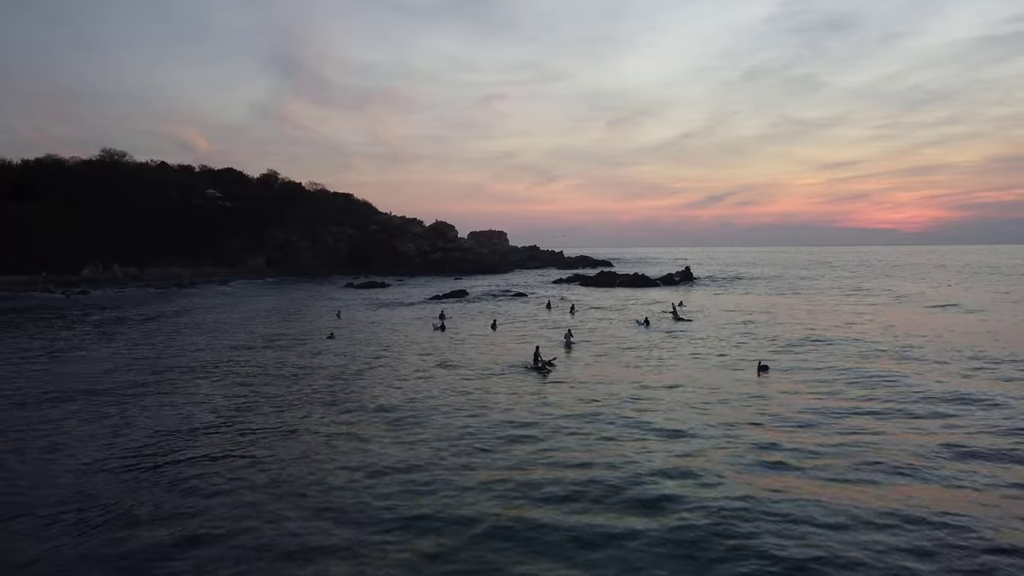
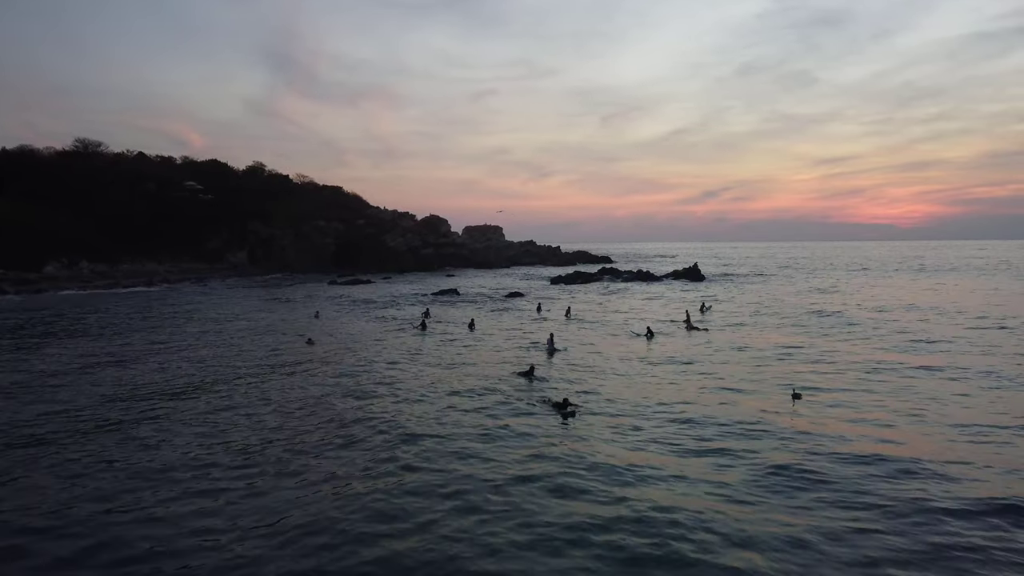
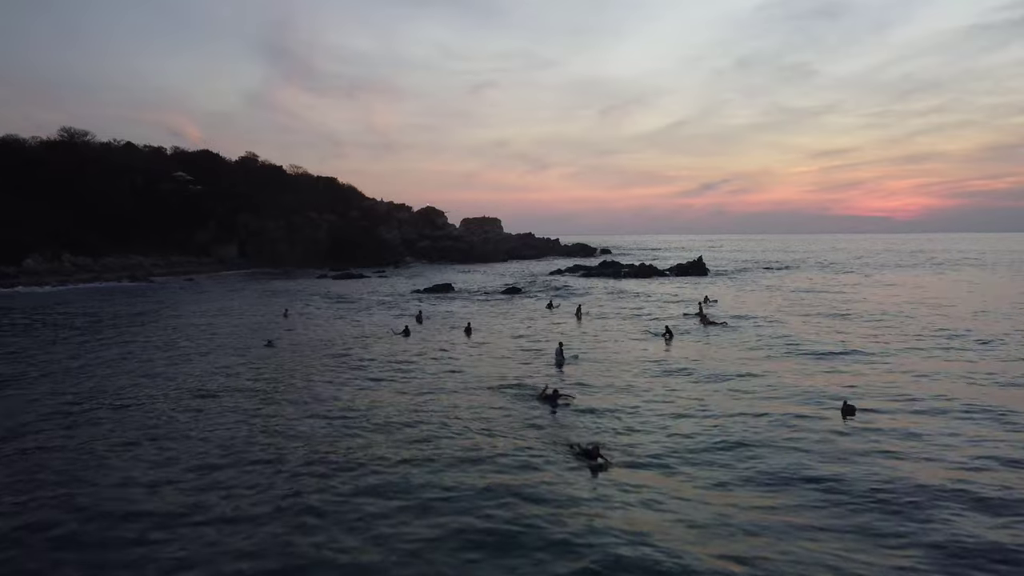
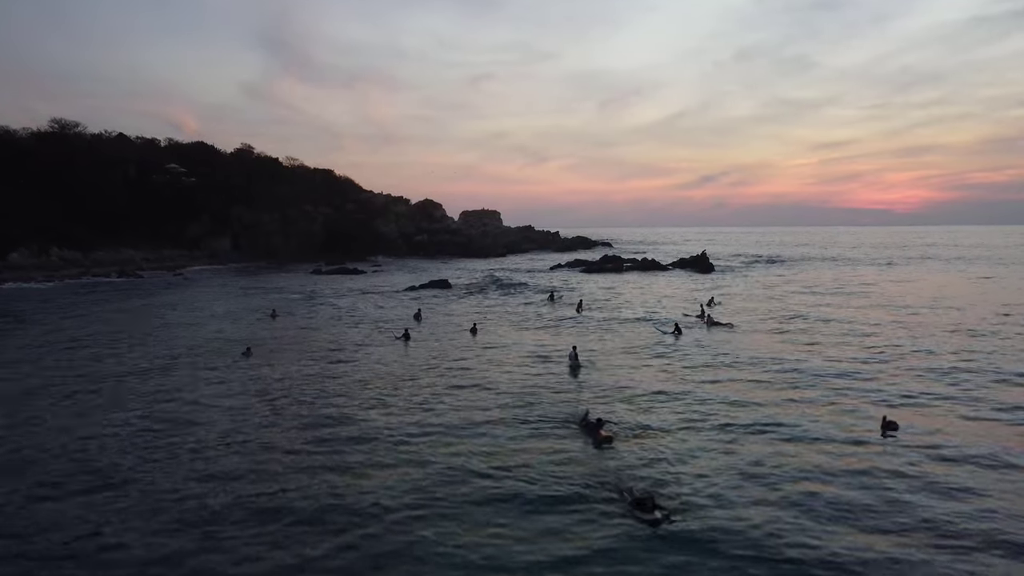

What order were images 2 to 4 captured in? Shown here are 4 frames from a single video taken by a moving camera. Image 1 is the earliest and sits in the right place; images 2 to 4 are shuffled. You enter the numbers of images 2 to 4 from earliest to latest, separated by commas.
2, 3, 4
